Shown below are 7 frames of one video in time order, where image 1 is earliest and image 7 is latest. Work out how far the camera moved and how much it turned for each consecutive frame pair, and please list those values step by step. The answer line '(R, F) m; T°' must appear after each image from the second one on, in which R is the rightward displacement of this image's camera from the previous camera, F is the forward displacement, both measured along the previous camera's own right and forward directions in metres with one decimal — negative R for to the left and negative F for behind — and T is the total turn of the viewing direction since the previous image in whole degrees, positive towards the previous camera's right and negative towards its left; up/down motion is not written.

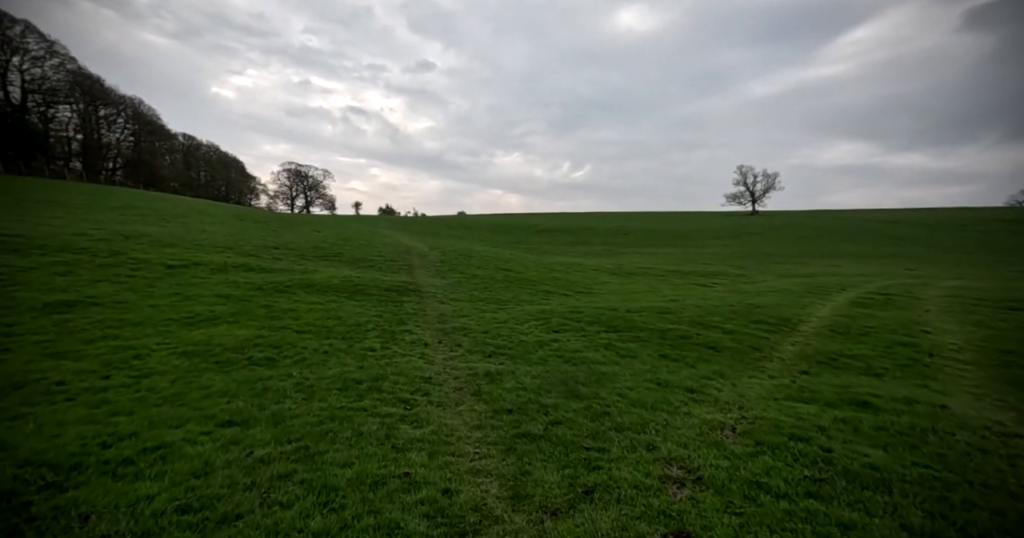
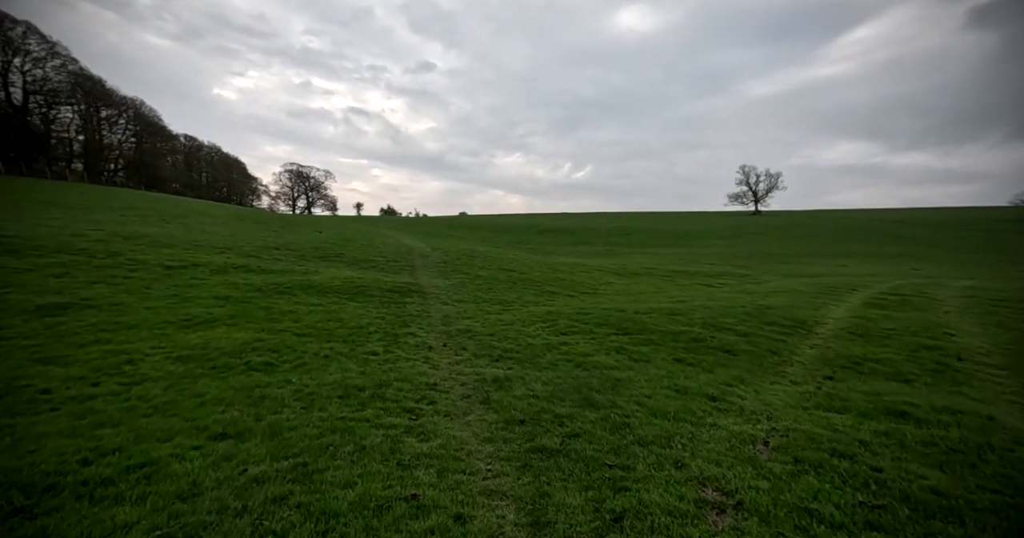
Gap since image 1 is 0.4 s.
(-0.2, +0.8) m; 0°
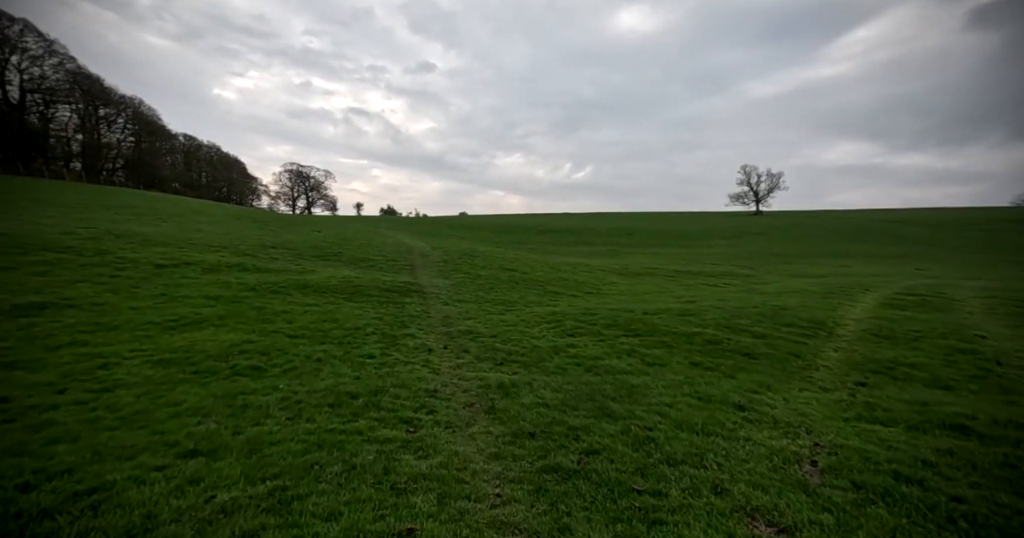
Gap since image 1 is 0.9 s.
(-0.2, +1.2) m; 0°
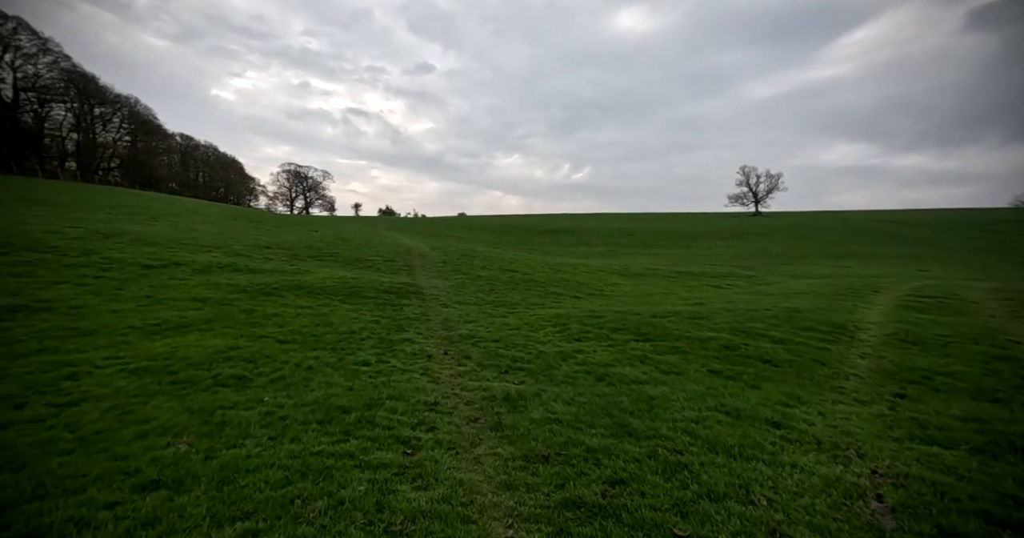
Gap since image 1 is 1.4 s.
(-0.2, +1.2) m; 0°
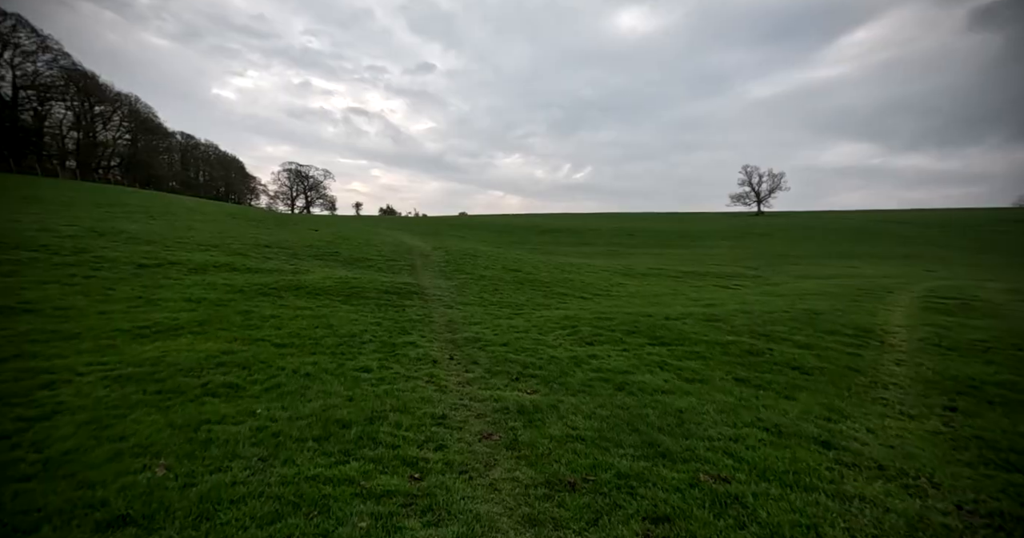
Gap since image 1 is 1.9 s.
(-0.3, +1.1) m; 0°
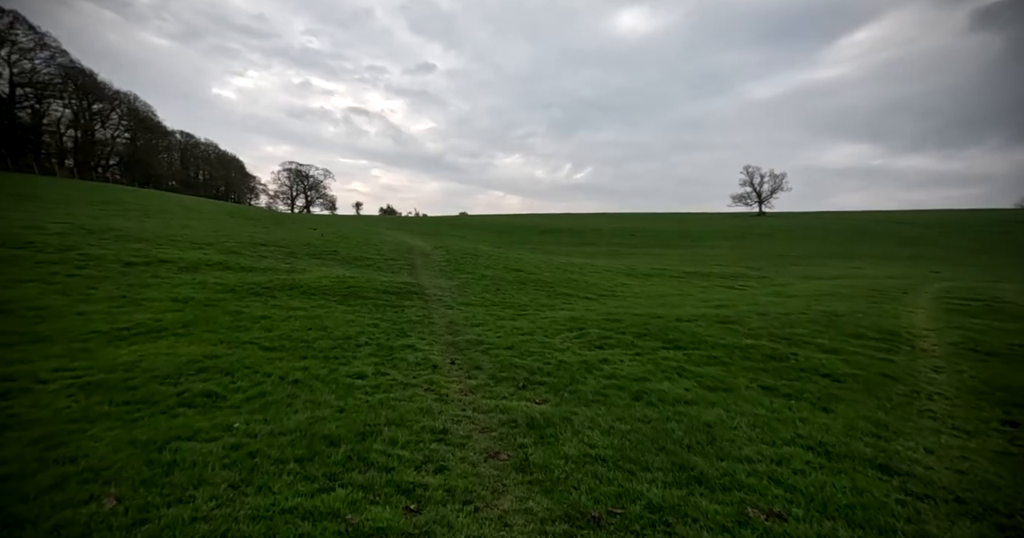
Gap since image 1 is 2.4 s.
(-0.2, +1.3) m; 0°
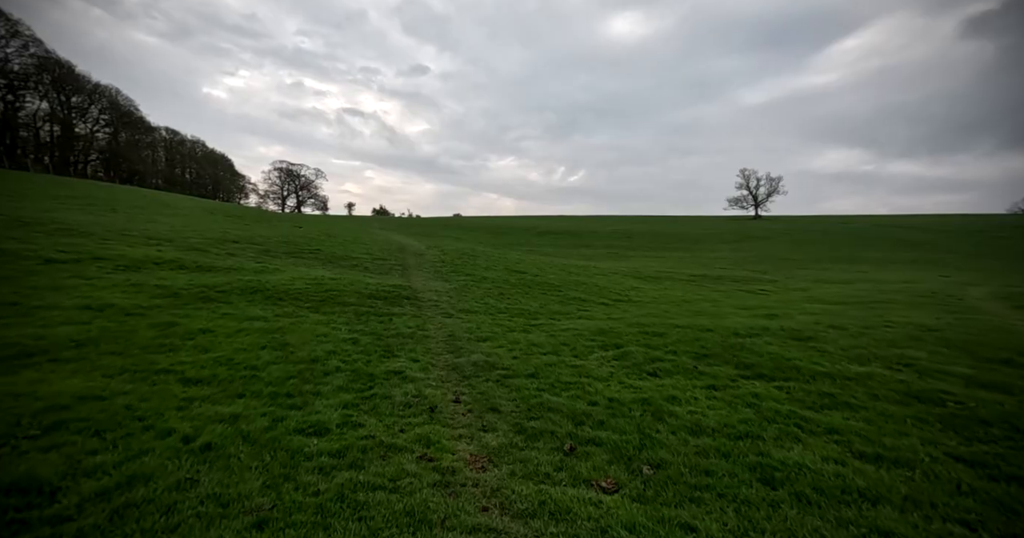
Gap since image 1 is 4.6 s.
(-0.9, +5.3) m; +1°
